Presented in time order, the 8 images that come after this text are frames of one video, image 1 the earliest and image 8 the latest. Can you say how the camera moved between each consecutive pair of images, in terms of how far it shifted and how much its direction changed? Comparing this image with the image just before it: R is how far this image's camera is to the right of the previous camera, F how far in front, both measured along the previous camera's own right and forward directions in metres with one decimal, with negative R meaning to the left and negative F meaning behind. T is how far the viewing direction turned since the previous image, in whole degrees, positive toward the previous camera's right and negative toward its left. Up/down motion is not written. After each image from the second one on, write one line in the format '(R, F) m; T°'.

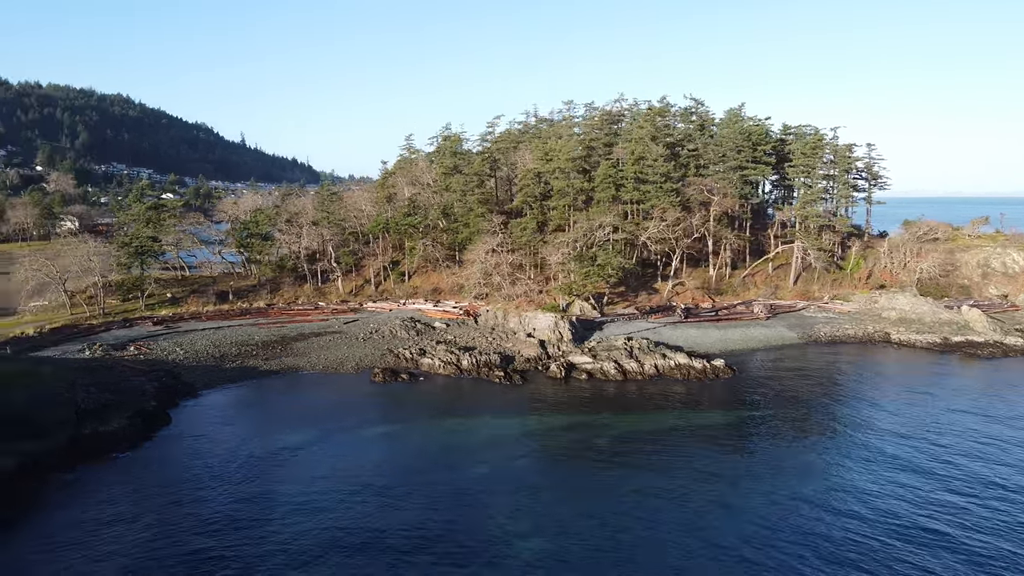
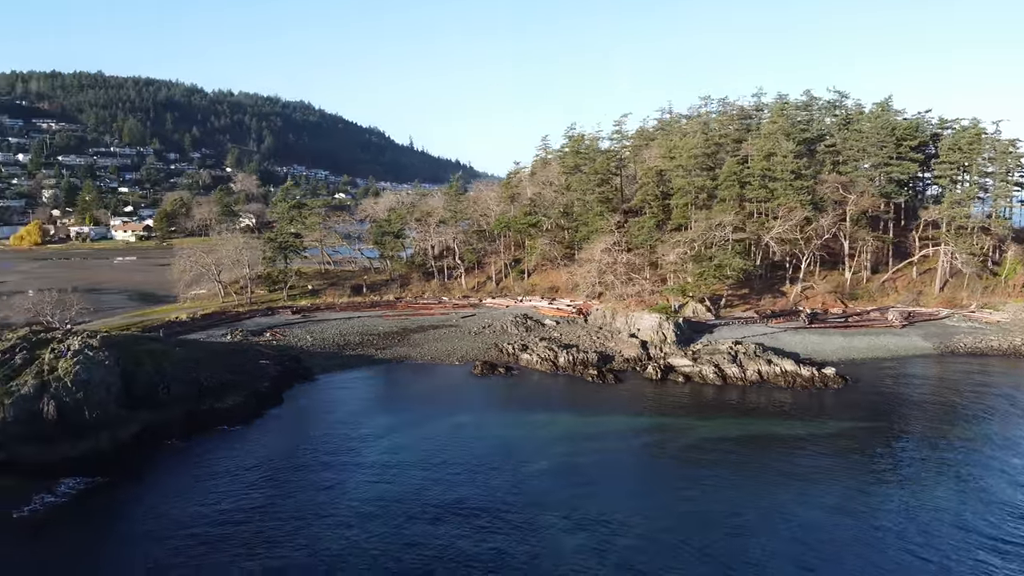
(+2.5, +0.1) m; -11°
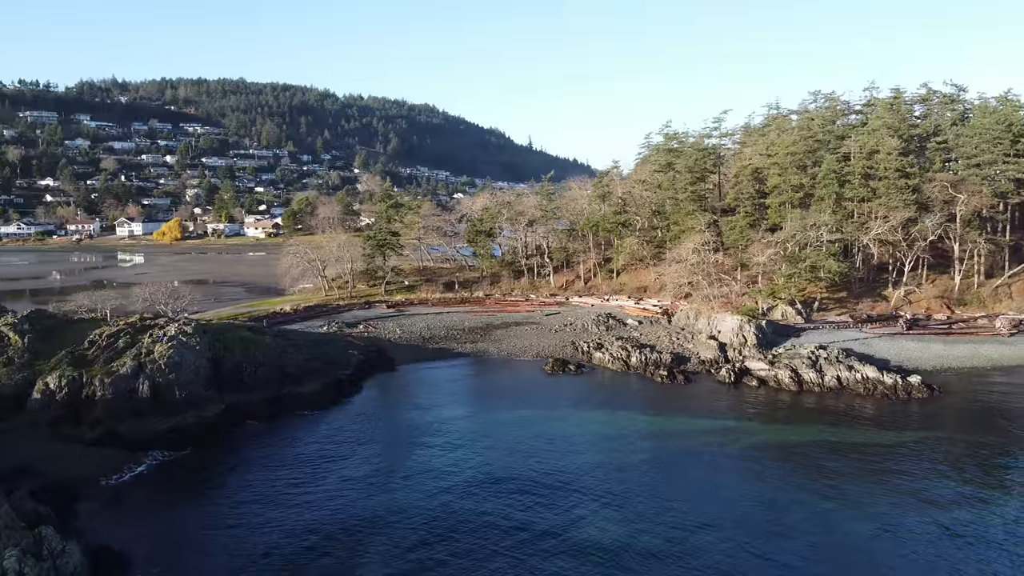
(+2.0, -0.3) m; -8°
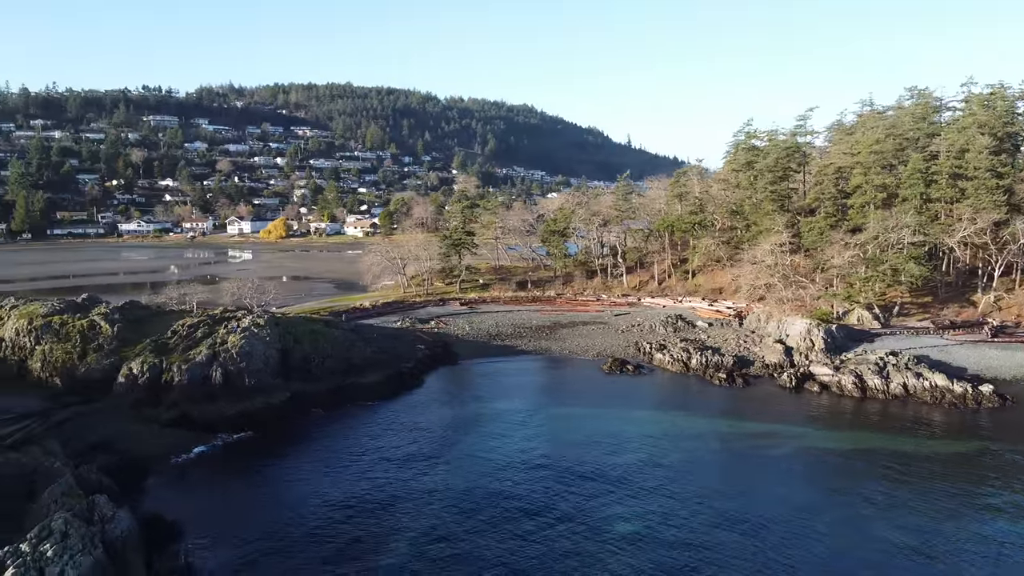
(+1.7, -0.4) m; -7°
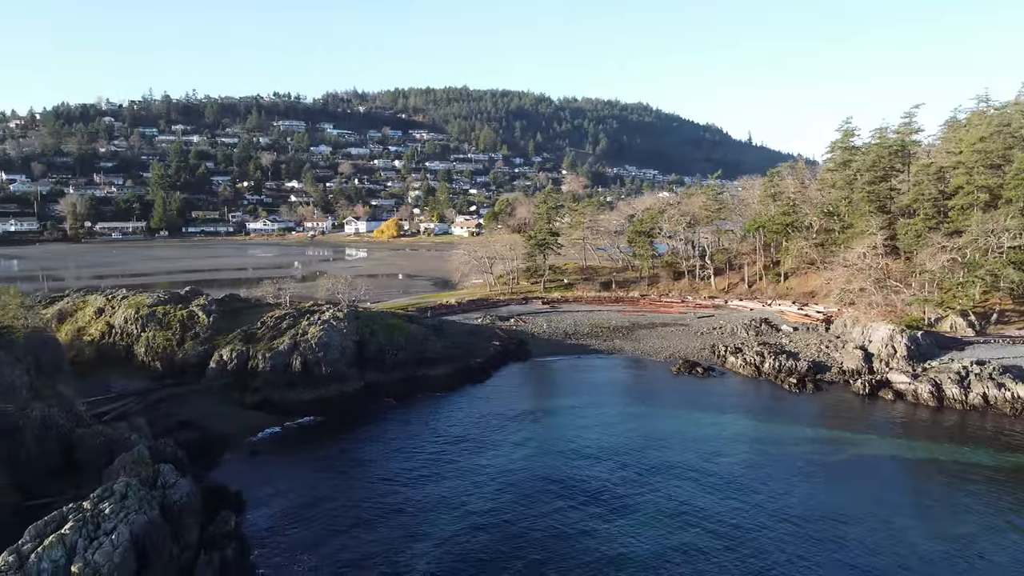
(+1.9, -0.7) m; -8°
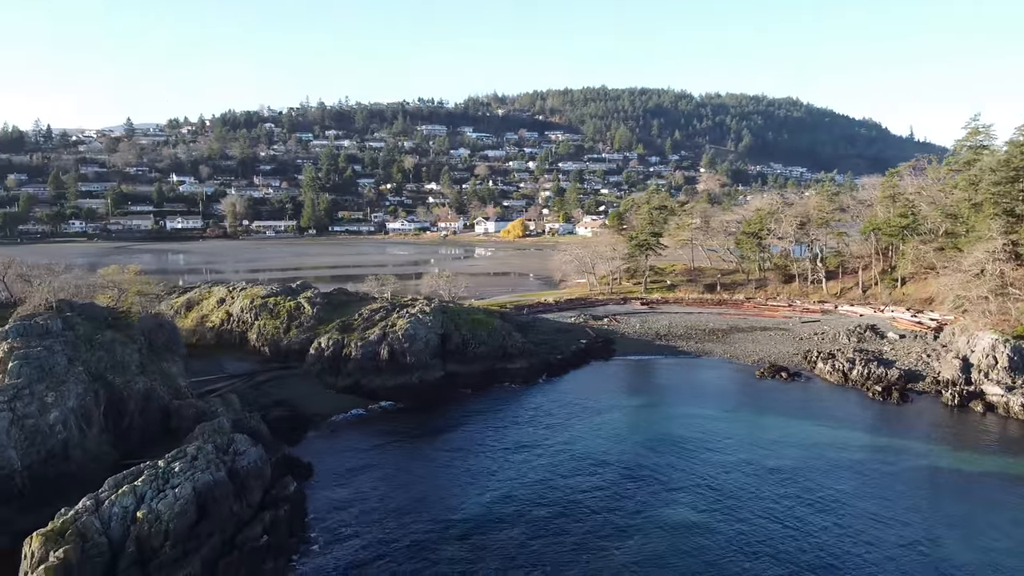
(+2.5, -1.0) m; -10°
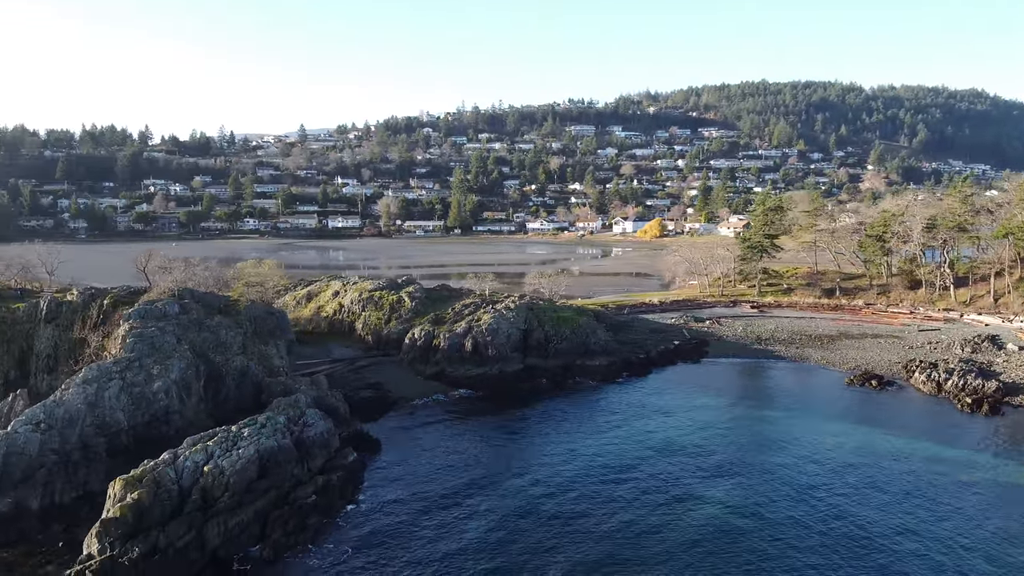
(+3.2, -1.3) m; -11°
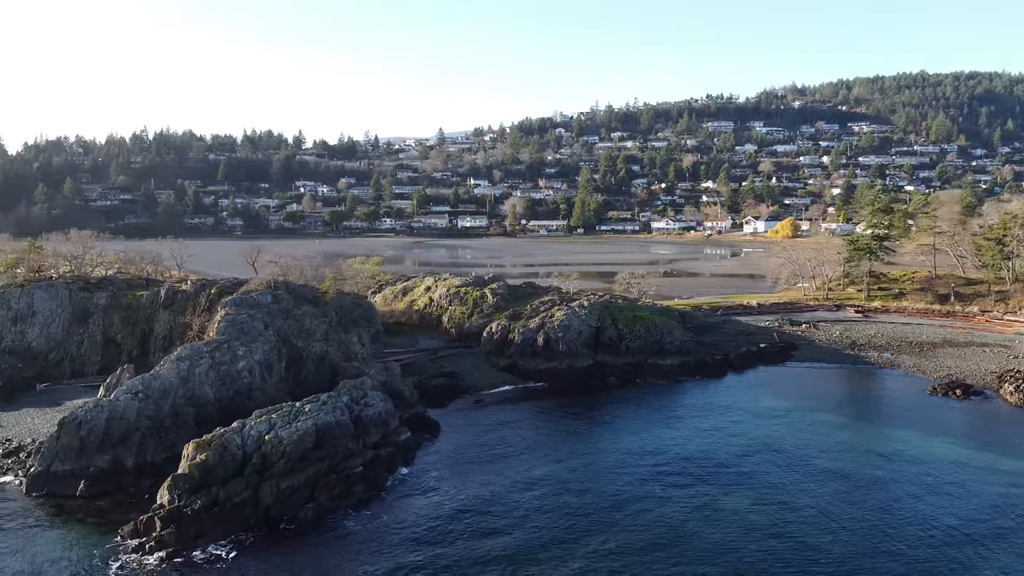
(+3.0, -1.3) m; -10°
